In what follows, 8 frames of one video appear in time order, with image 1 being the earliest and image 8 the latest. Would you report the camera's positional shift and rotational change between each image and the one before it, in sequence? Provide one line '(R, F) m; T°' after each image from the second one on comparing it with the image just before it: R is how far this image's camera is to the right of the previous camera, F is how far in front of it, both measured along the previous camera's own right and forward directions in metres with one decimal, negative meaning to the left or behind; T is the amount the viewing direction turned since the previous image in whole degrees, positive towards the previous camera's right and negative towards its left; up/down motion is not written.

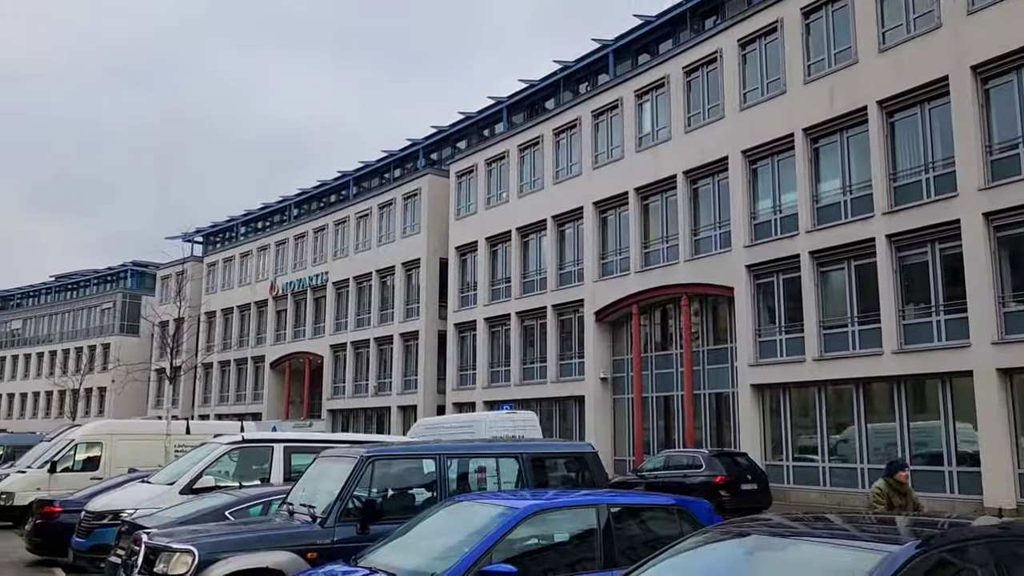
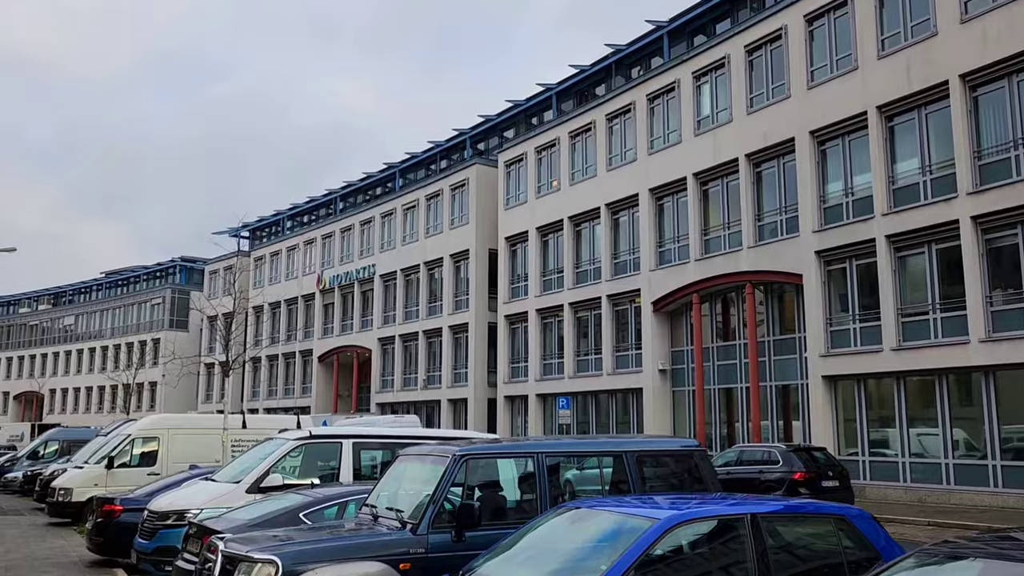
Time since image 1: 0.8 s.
(-0.5, +0.8) m; -3°
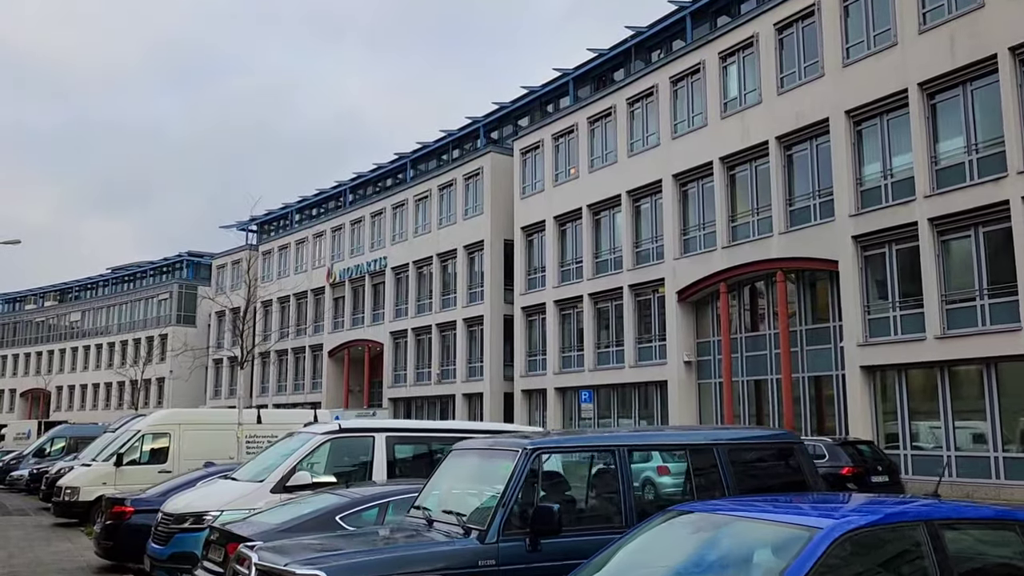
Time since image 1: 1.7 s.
(-0.5, +1.0) m; 0°
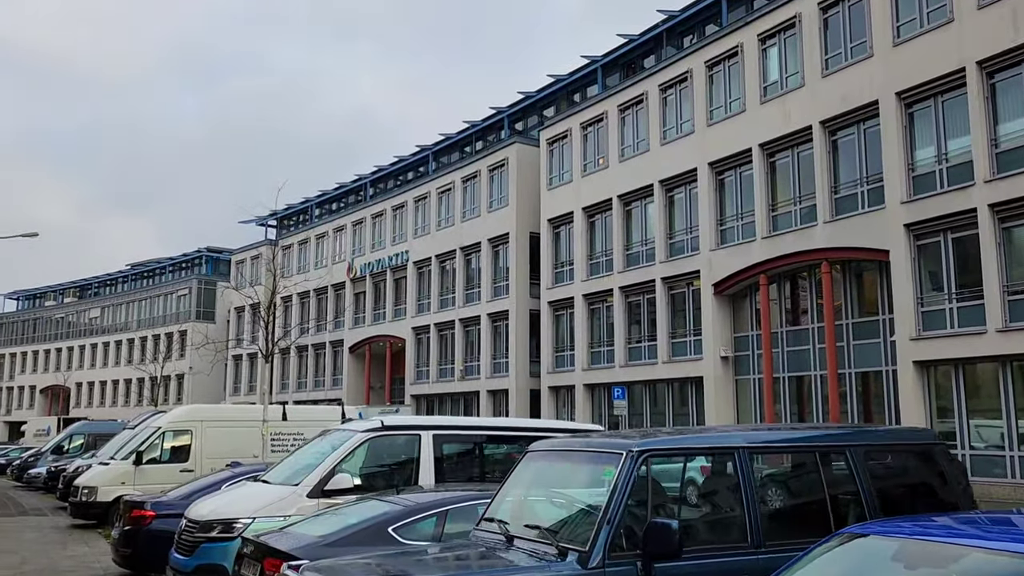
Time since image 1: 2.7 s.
(-0.5, +1.0) m; -1°
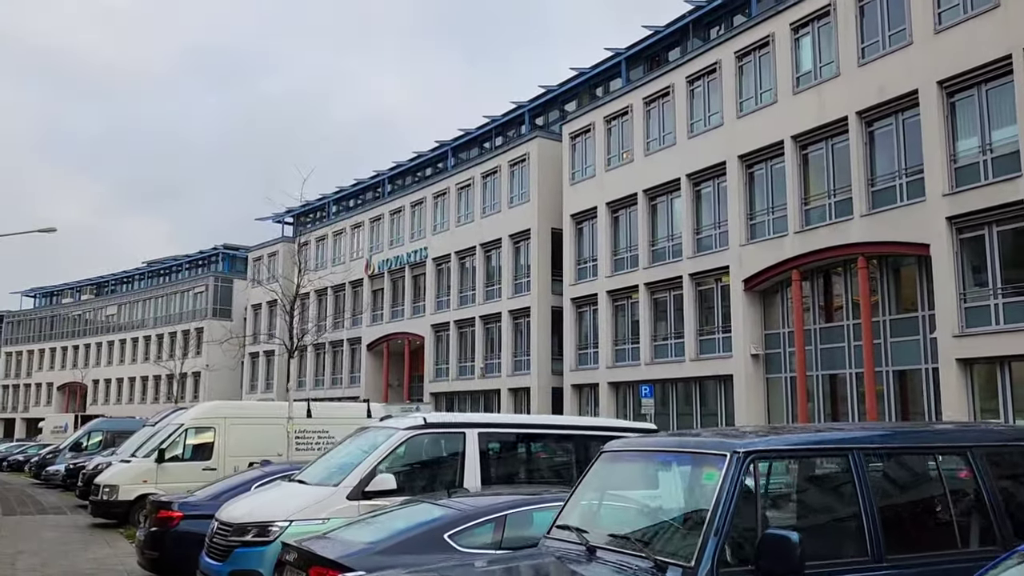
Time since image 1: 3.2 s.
(-0.4, +0.6) m; -1°
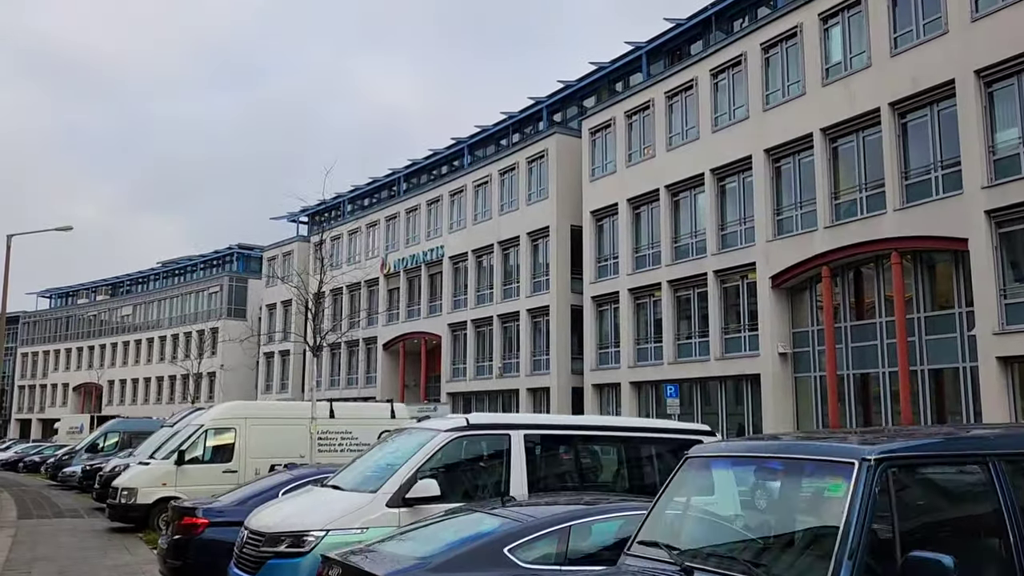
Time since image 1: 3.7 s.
(-0.3, +0.5) m; -1°
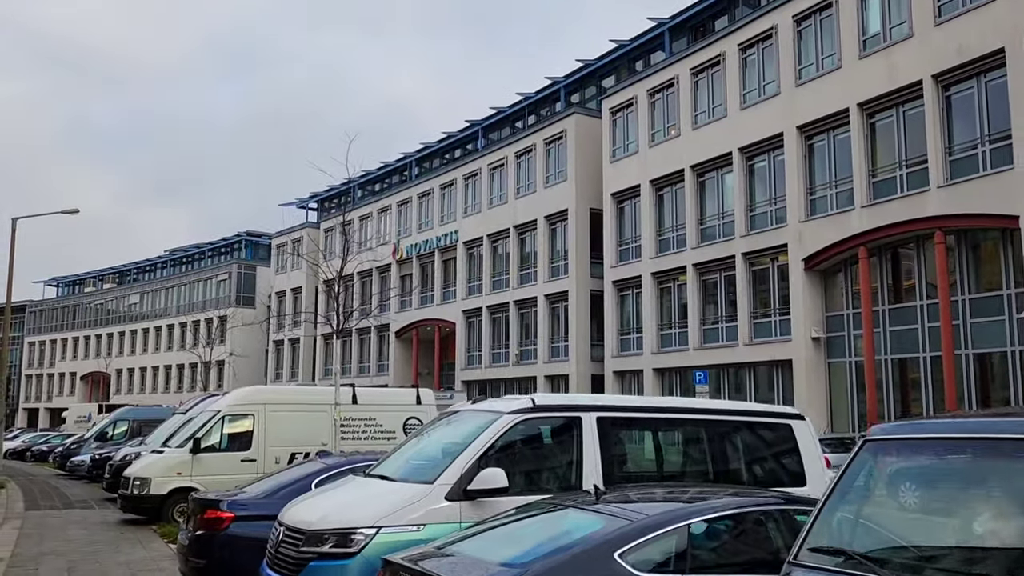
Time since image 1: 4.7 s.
(-0.5, +0.9) m; 0°
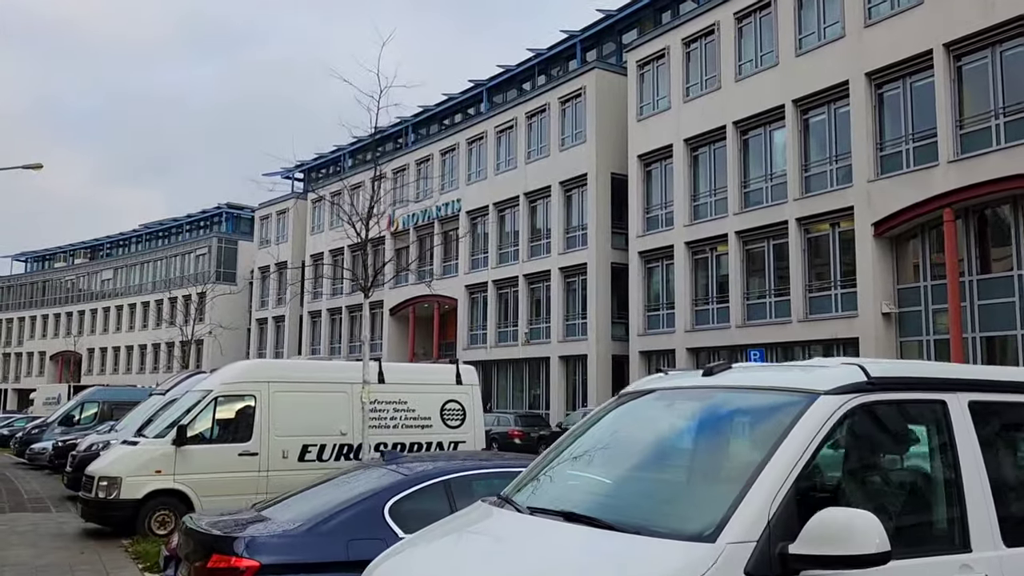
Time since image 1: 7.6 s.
(-1.3, +3.2) m; +1°
